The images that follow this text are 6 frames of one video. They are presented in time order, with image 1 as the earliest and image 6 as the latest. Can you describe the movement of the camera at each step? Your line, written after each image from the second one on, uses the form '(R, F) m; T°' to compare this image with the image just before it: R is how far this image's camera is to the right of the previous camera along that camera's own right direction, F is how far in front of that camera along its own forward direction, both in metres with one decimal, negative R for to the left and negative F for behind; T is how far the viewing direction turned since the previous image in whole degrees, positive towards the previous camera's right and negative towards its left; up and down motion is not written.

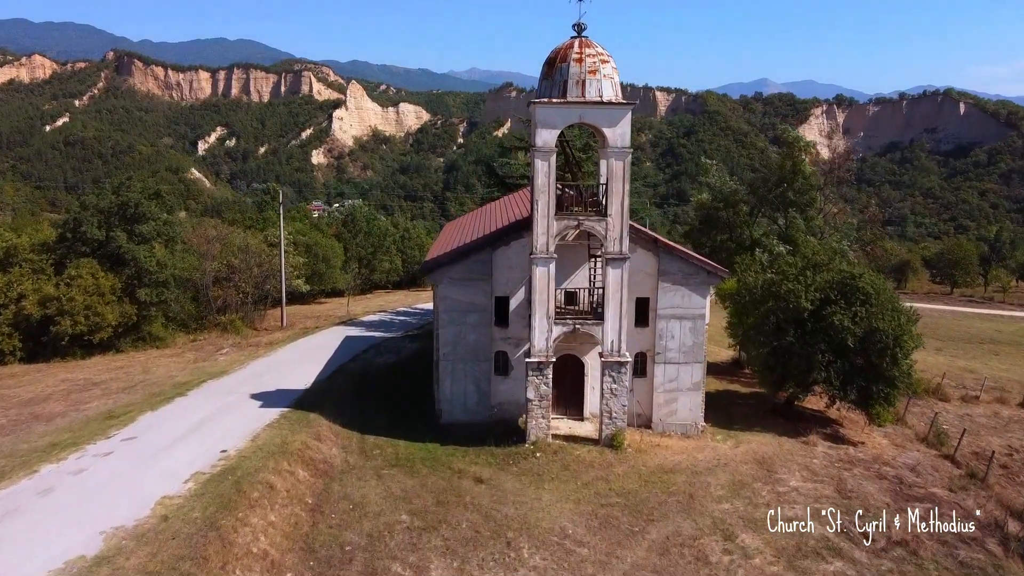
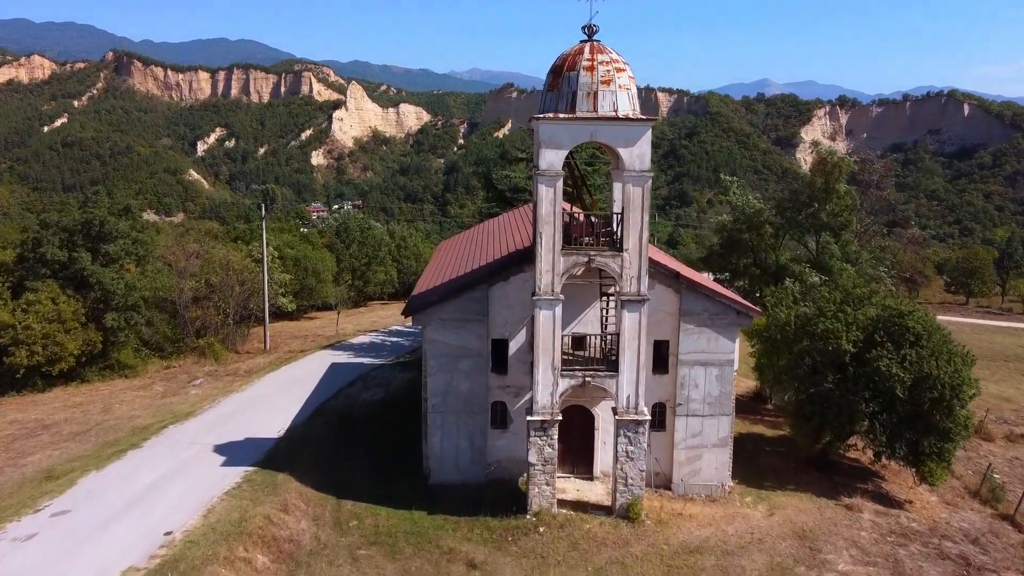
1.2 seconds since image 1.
(0.0, +2.3) m; 0°
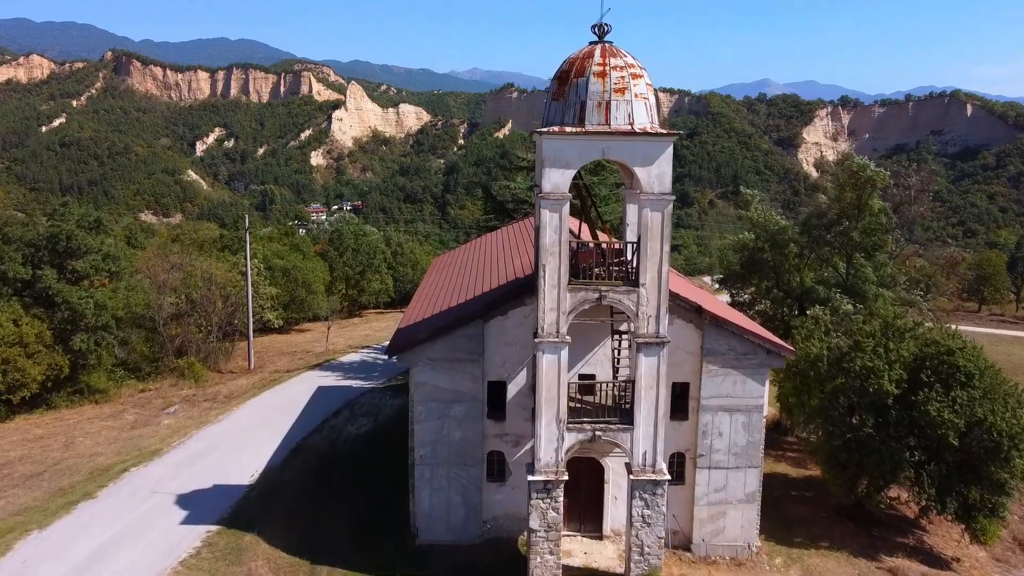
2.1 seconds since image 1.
(0.0, +1.8) m; 0°
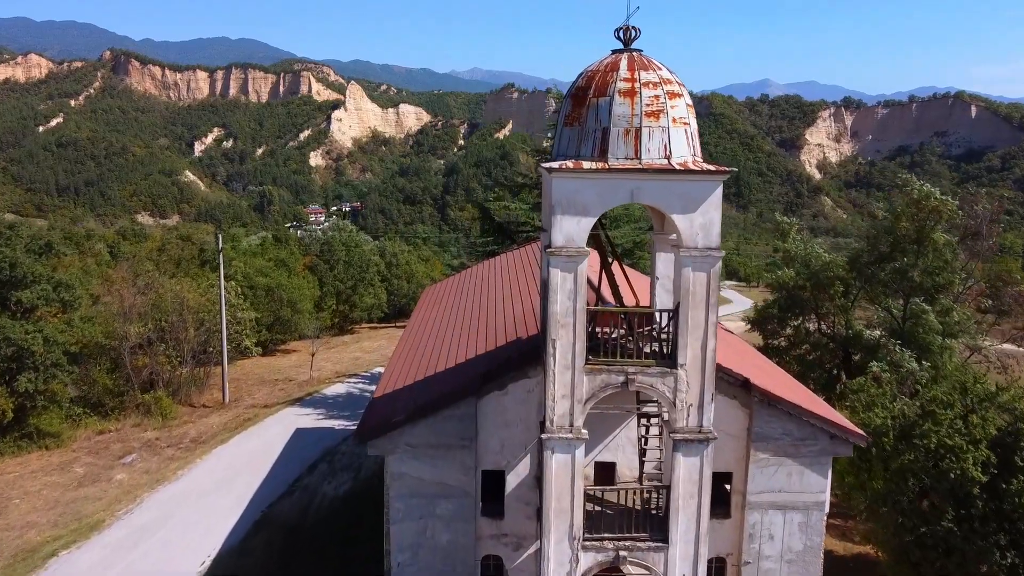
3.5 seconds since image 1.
(0.0, +2.7) m; 0°
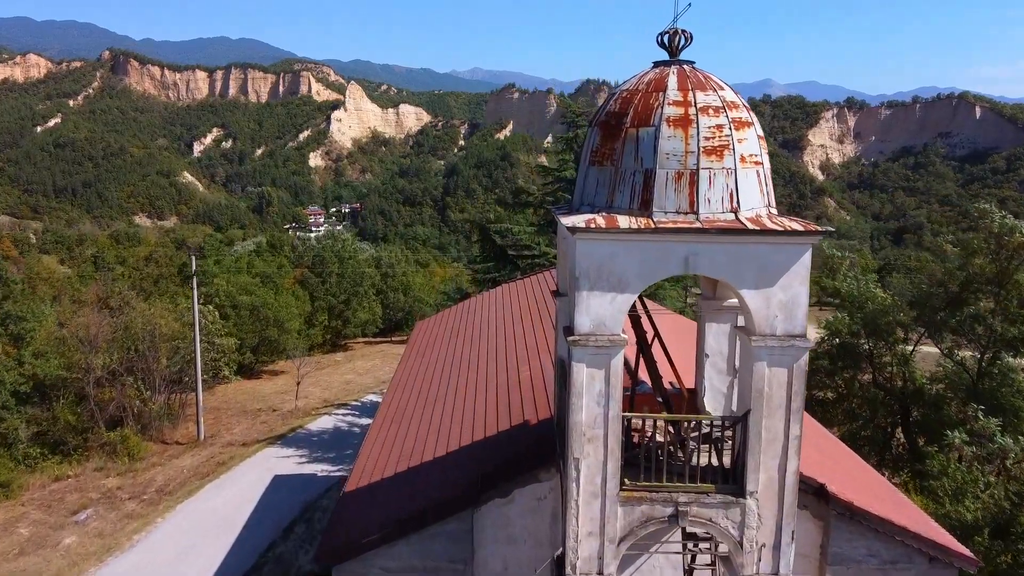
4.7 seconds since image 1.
(-0.1, +2.4) m; 0°
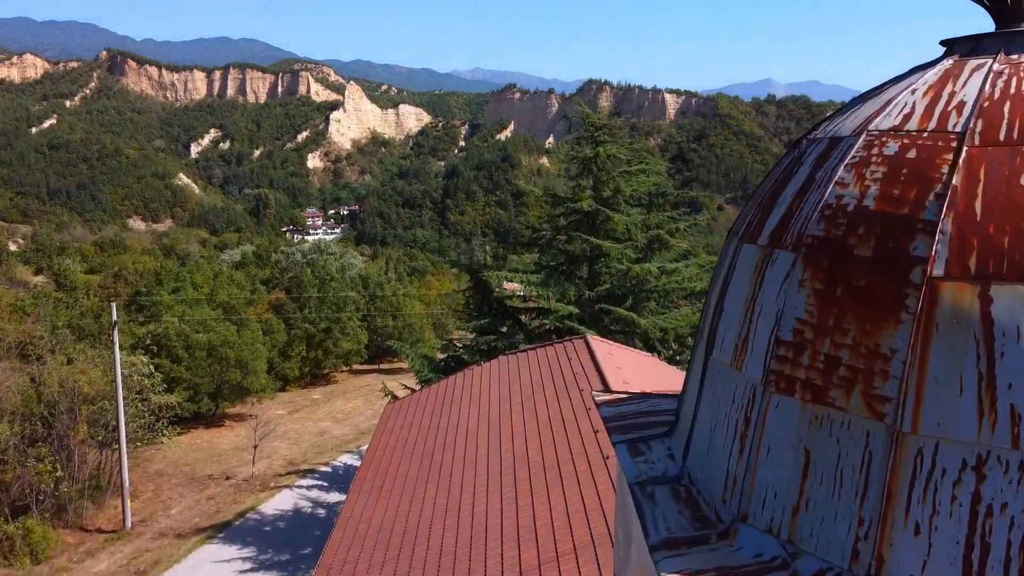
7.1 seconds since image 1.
(0.0, +4.8) m; 0°
